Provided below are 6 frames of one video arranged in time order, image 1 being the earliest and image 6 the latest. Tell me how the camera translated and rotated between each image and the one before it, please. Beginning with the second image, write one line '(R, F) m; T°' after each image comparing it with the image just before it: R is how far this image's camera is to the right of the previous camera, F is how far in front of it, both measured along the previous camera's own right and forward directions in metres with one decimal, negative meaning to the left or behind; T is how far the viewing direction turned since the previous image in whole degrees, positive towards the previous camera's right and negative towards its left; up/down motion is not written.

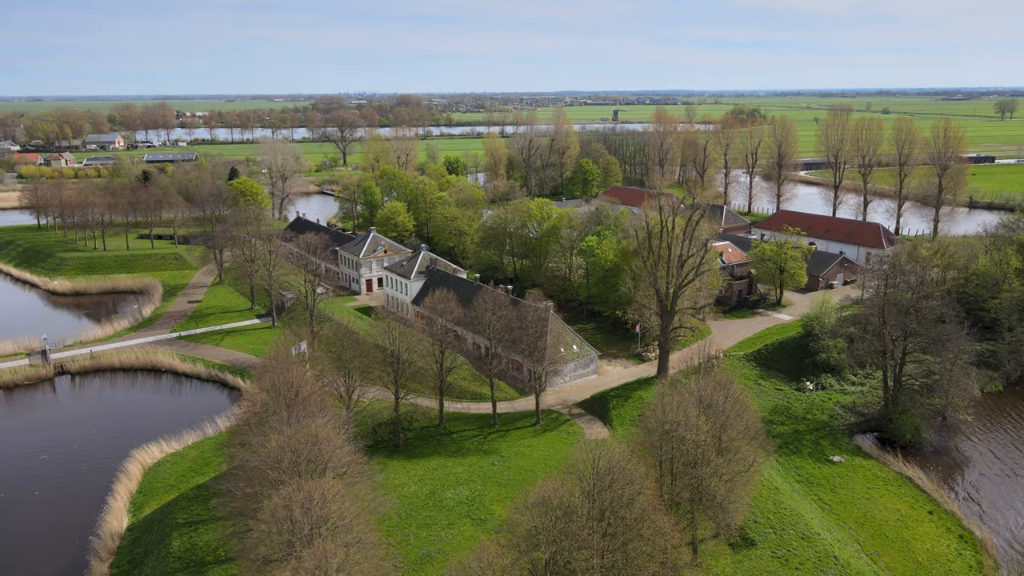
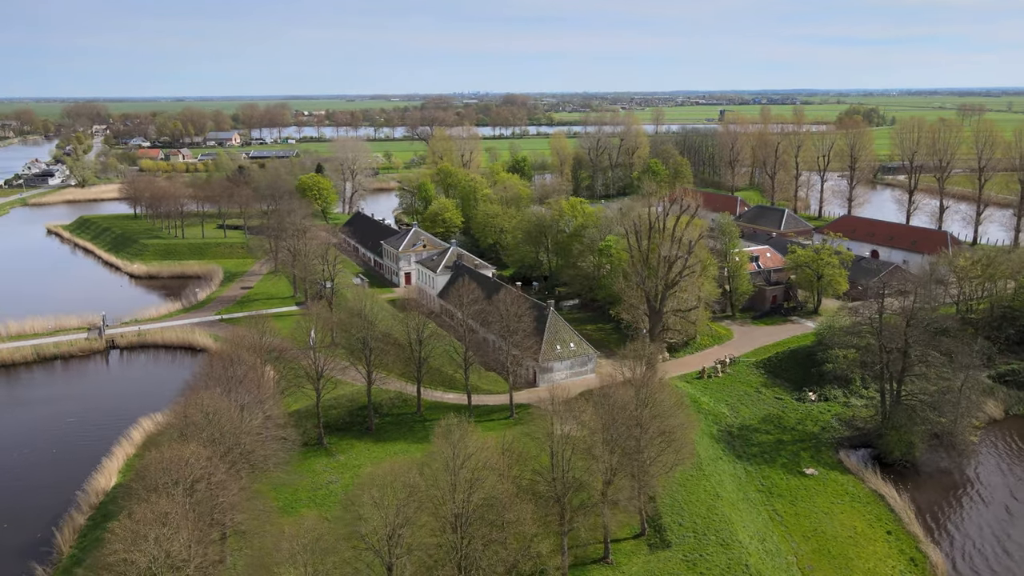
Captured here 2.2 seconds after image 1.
(+7.0, -0.4) m; -8°
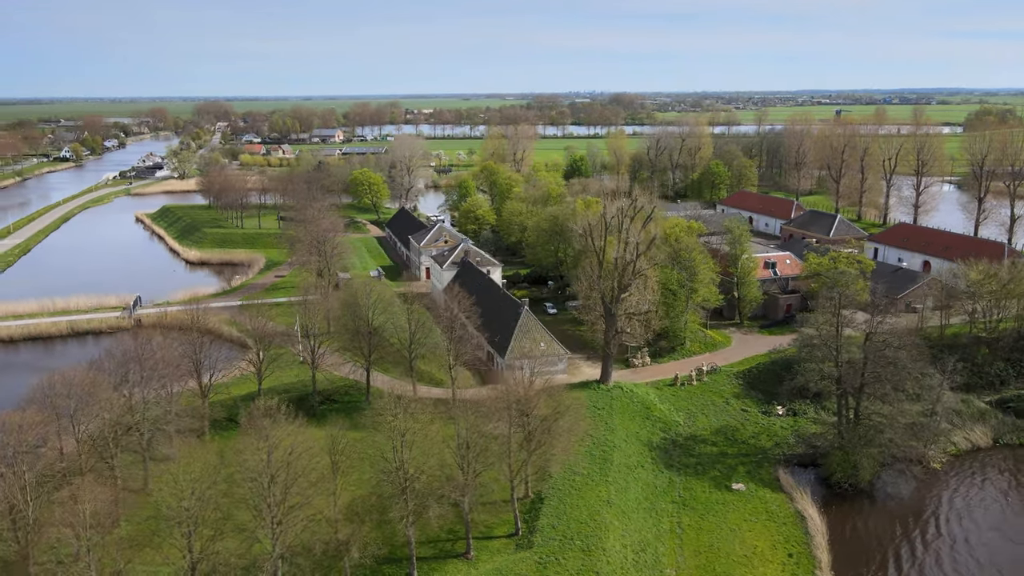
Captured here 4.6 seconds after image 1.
(+9.0, +0.3) m; -8°
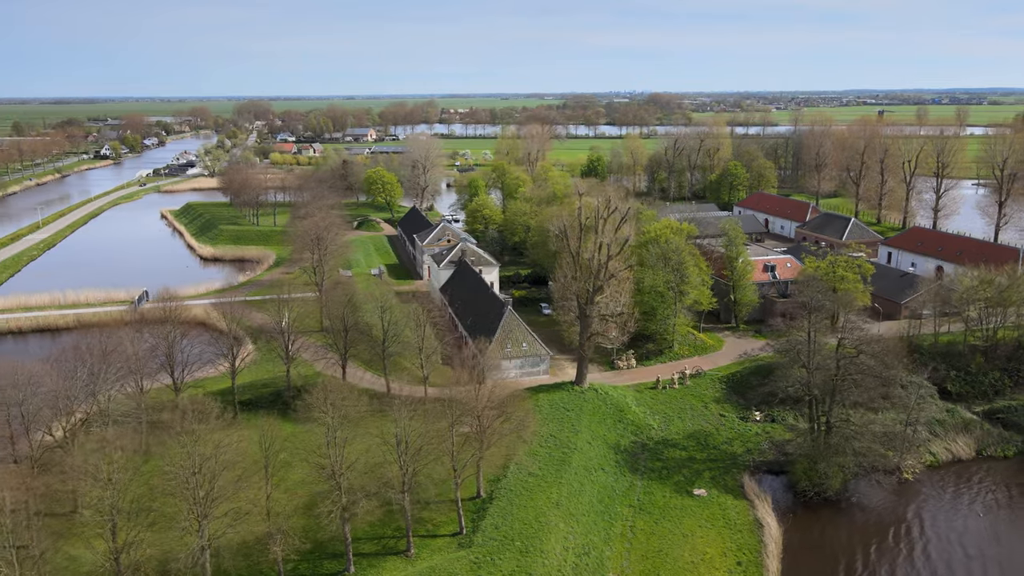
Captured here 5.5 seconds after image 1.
(+3.6, +0.1) m; -3°
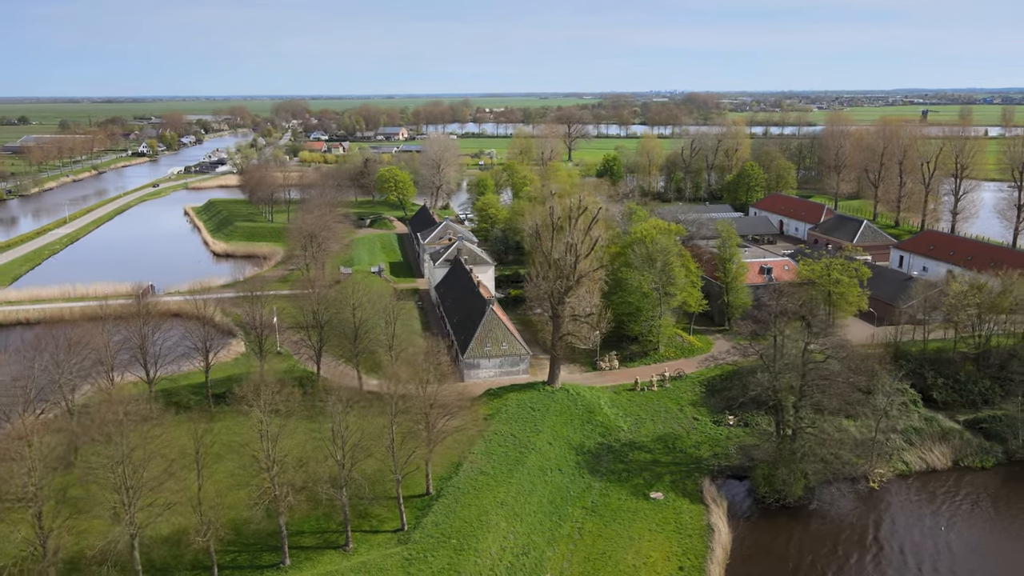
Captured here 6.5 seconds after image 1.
(+3.7, 0.0) m; -3°
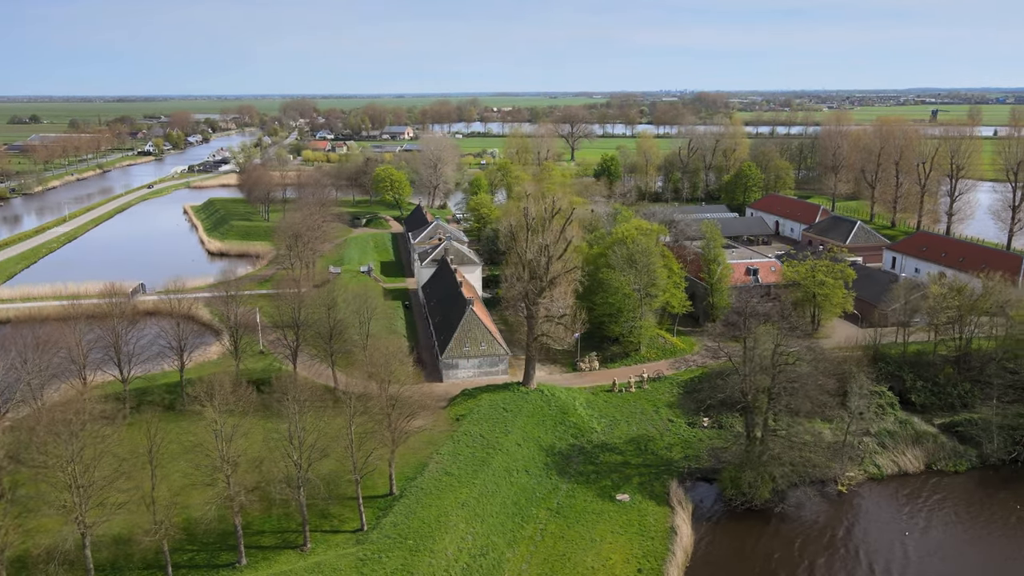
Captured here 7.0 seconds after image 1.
(+2.0, 0.0) m; -1°
